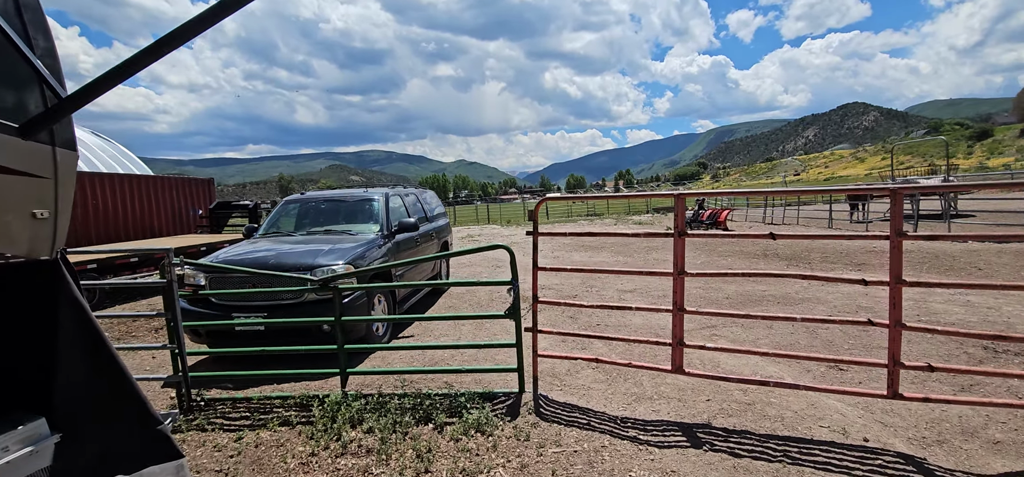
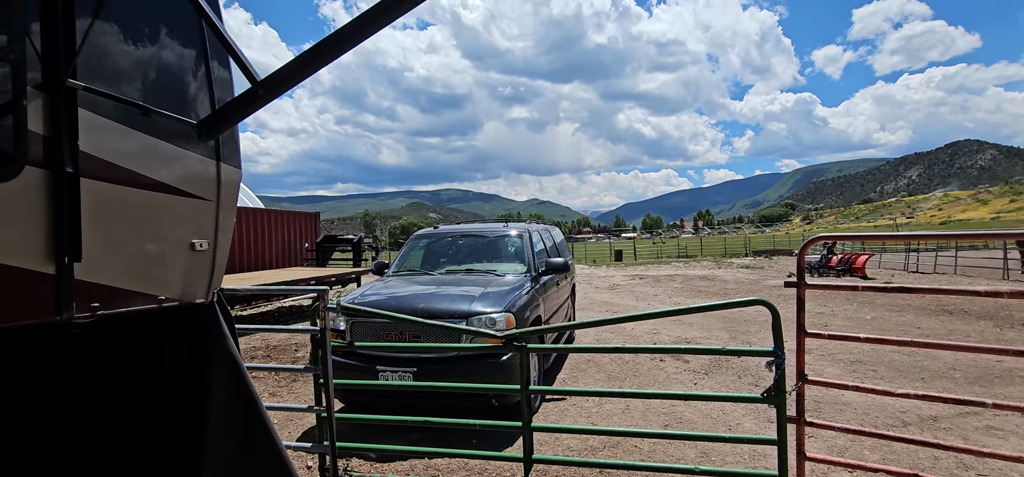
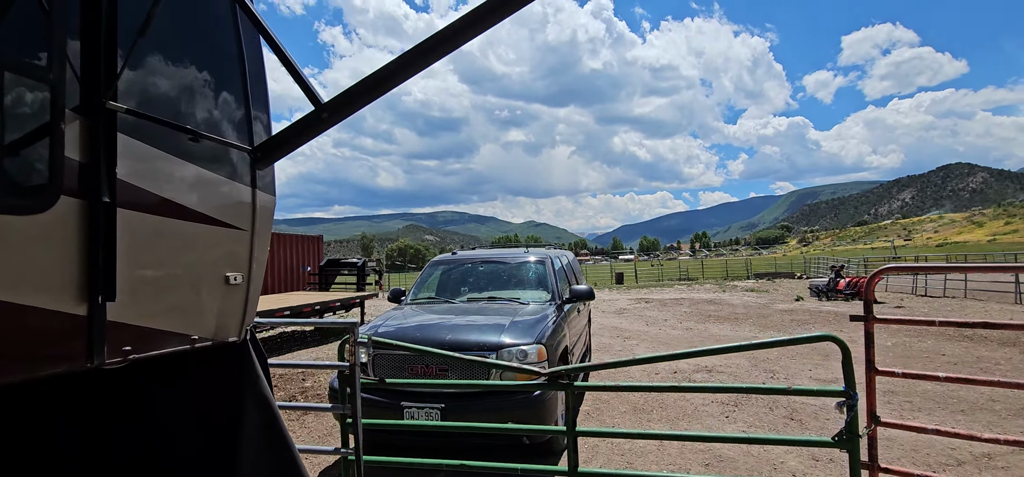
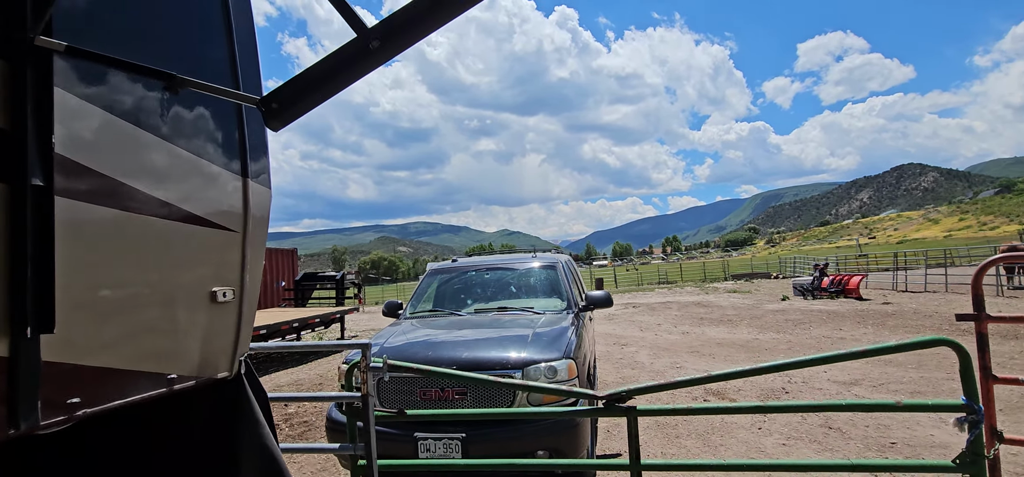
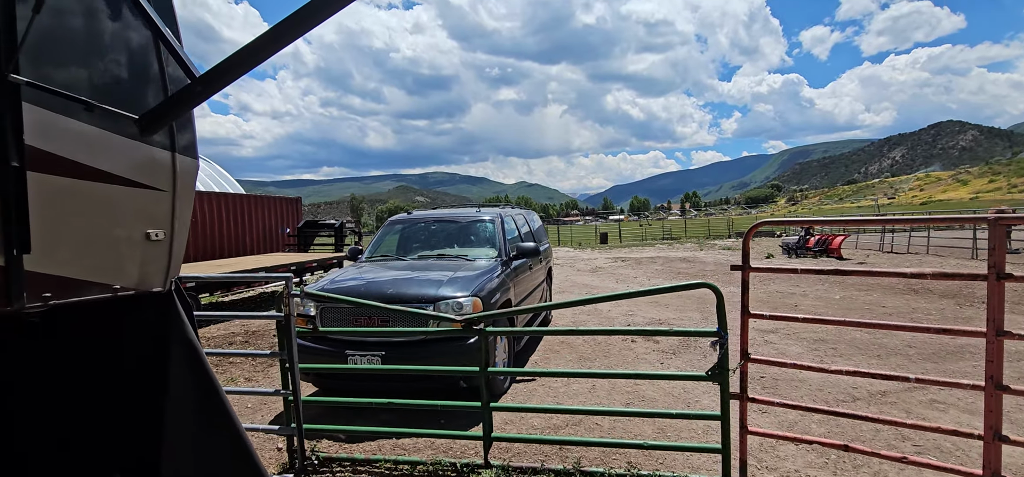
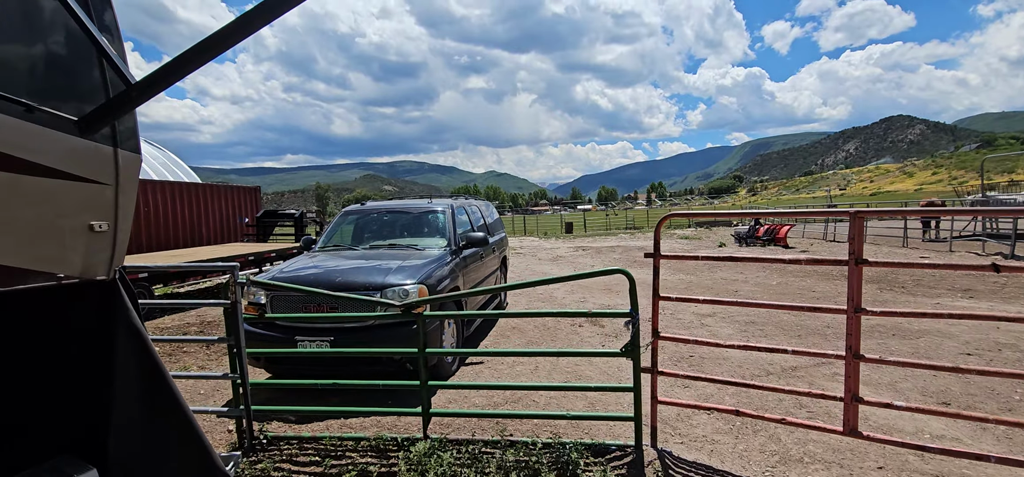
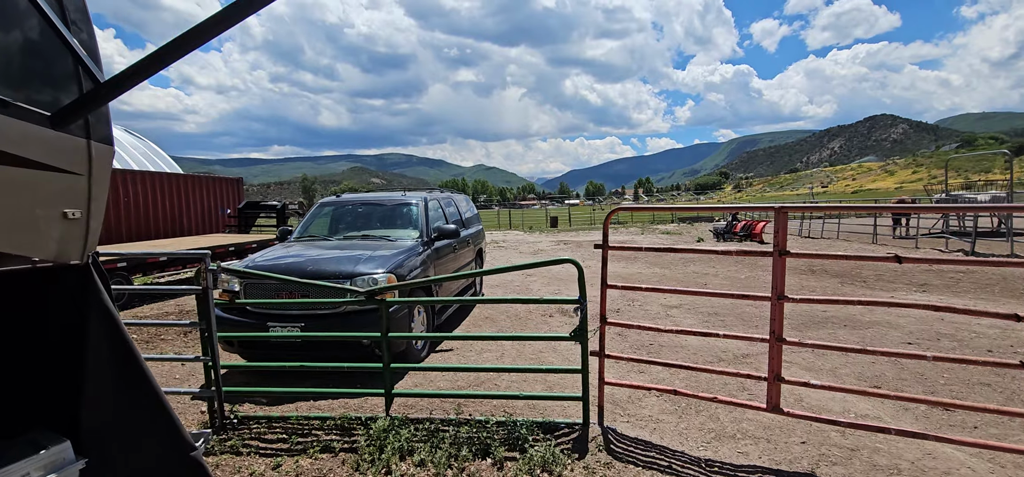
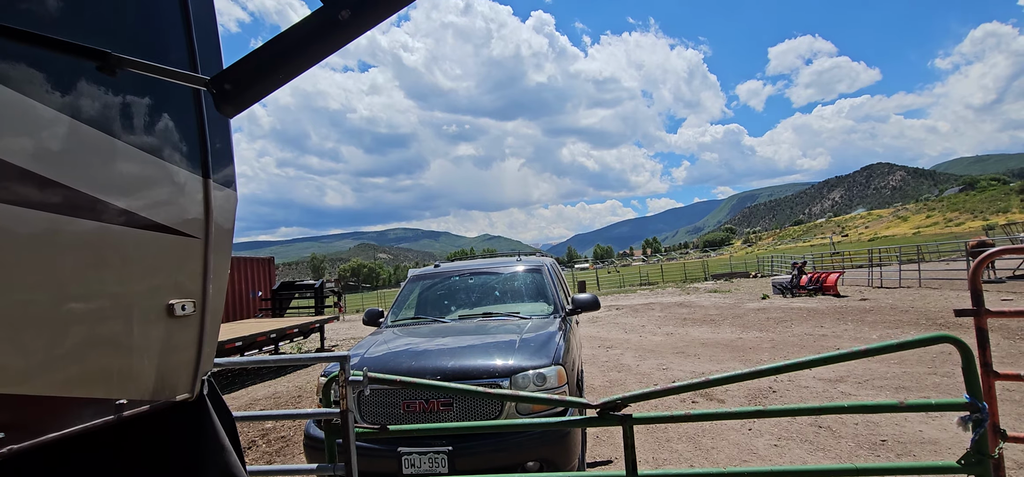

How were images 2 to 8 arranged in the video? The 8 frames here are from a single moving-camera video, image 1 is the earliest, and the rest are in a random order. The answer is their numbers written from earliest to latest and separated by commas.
7, 6, 5, 2, 3, 4, 8
